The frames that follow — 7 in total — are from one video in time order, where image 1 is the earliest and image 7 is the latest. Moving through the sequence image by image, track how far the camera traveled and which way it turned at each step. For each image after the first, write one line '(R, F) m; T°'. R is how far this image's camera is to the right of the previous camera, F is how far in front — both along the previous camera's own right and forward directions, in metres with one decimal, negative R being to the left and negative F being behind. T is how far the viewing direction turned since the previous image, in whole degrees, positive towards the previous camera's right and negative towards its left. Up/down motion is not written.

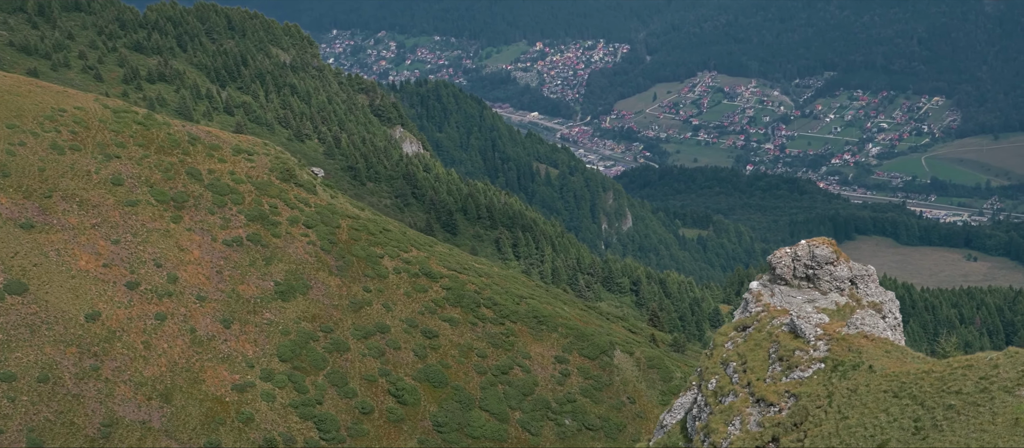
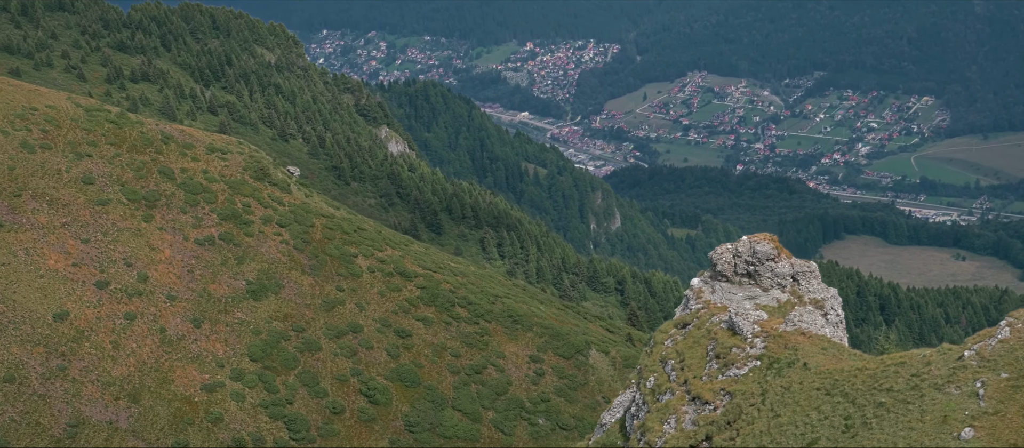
(+2.3, +0.5) m; 0°
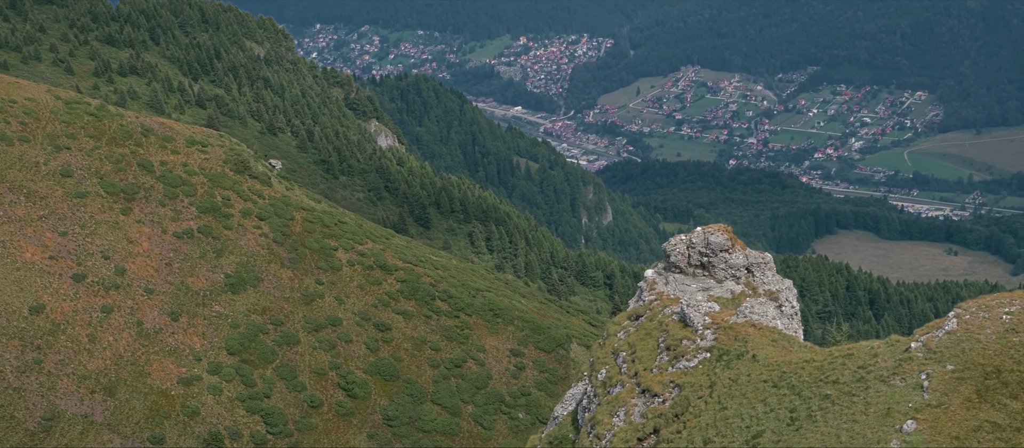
(+1.8, +0.4) m; 0°
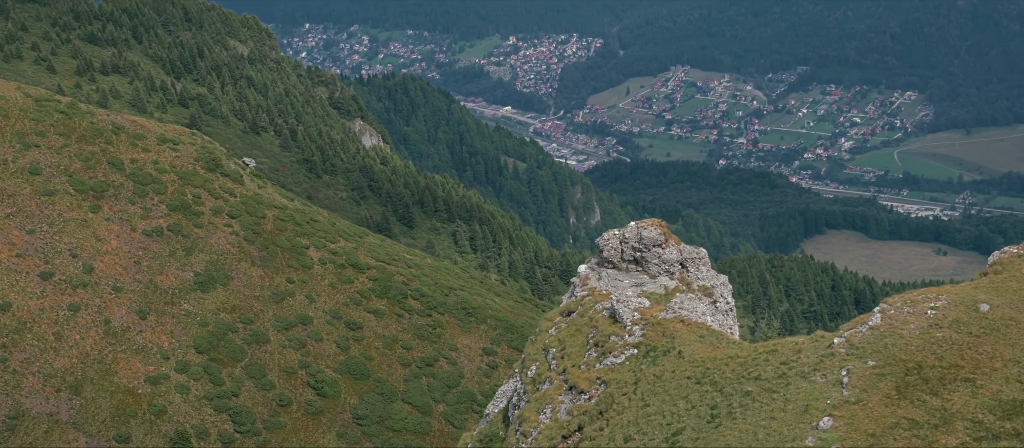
(+2.5, +0.5) m; 0°
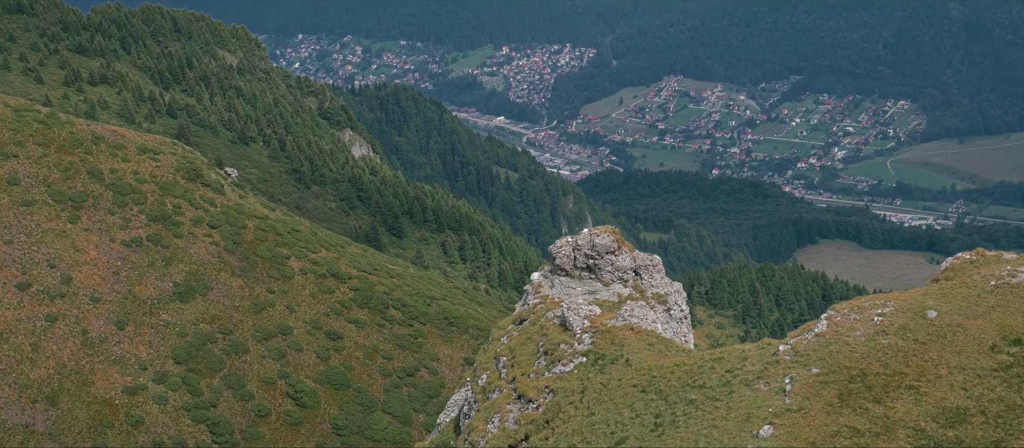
(+1.8, +0.4) m; 0°
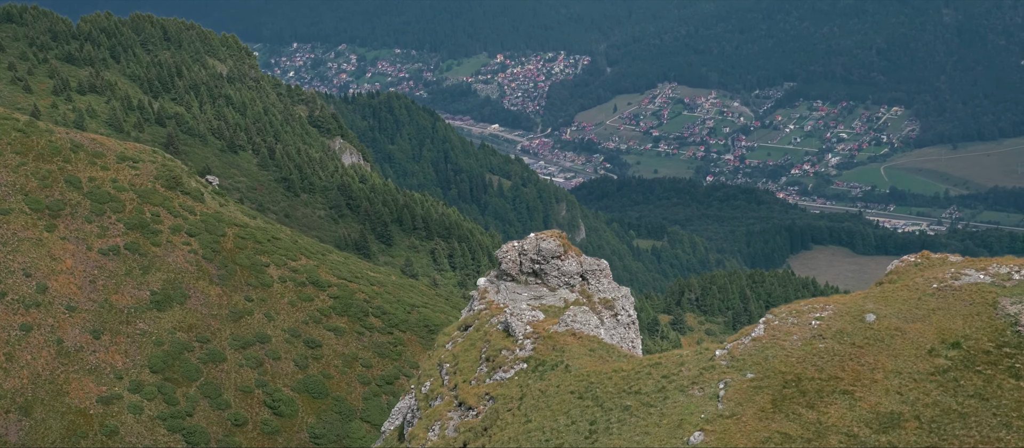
(+2.1, +0.4) m; 0°
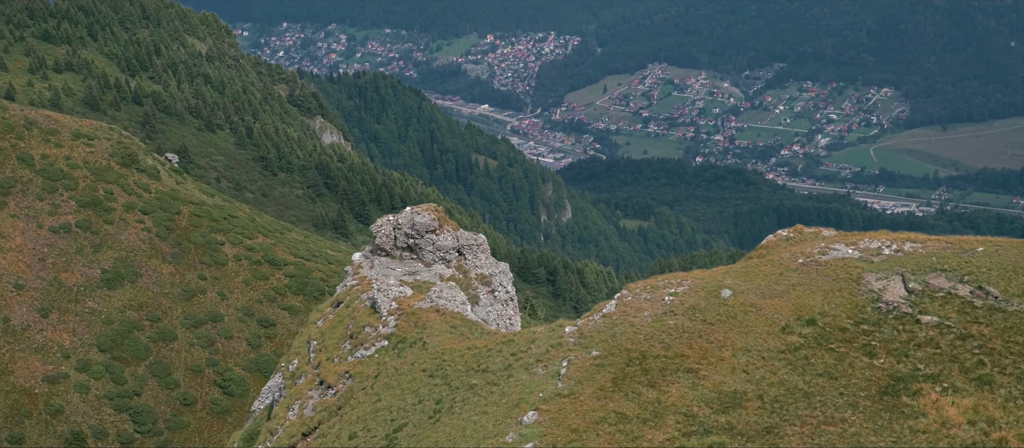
(+4.6, +1.1) m; 0°
